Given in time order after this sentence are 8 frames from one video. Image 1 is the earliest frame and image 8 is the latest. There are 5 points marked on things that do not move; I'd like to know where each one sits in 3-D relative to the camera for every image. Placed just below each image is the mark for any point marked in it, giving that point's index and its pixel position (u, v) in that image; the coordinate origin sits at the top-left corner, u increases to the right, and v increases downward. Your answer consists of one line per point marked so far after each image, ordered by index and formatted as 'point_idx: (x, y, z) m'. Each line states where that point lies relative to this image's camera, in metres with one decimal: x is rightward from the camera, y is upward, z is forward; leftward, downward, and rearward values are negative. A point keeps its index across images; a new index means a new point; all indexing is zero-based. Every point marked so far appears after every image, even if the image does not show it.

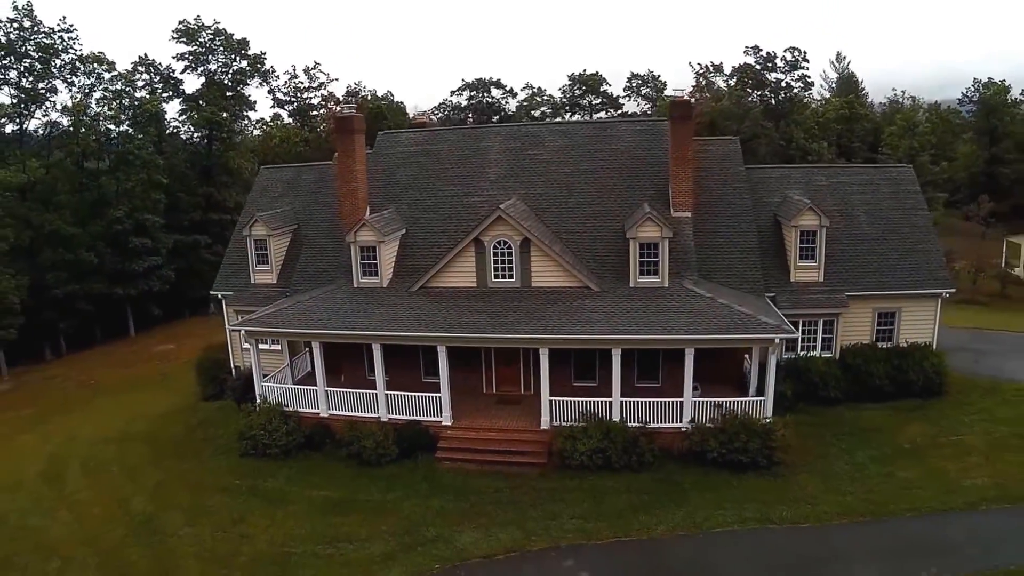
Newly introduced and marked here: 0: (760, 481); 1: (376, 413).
0: (+5.6, -4.4, +14.6) m
1: (-3.8, -3.5, +17.9) m
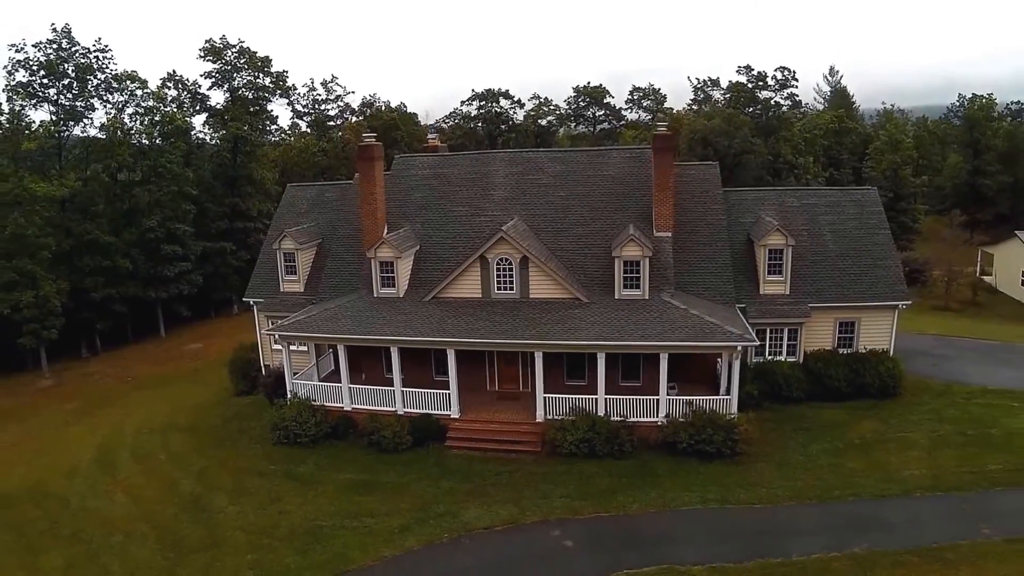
0: (+5.6, -4.8, +16.9) m
1: (-3.8, -3.8, +20.3) m
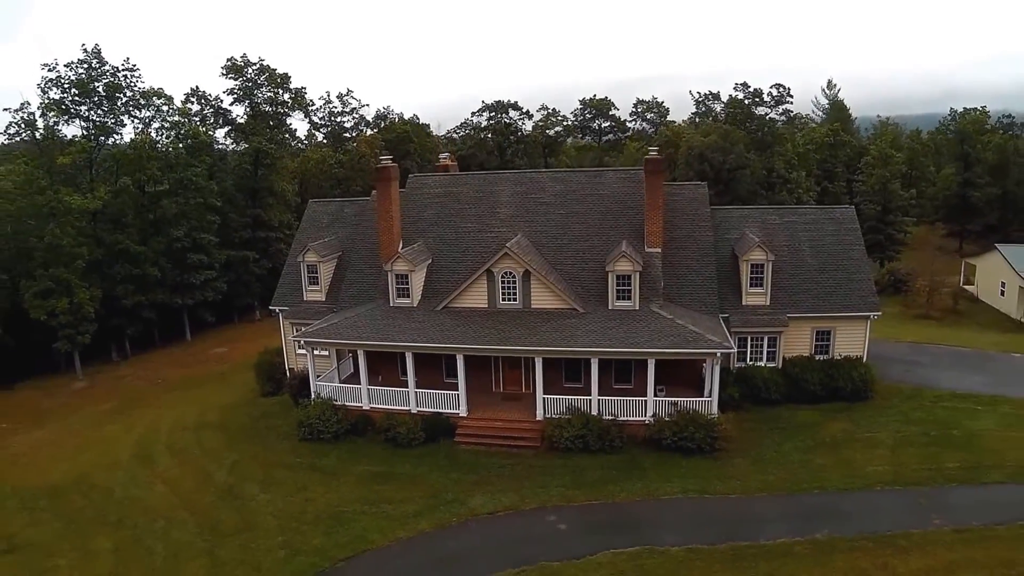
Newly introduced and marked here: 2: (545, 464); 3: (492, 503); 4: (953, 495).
0: (+5.6, -5.1, +18.8) m
1: (-3.7, -4.2, +22.4) m
2: (+1.0, -5.3, +19.3) m
3: (-0.5, -6.0, +17.7) m
4: (+11.9, -5.6, +17.1) m
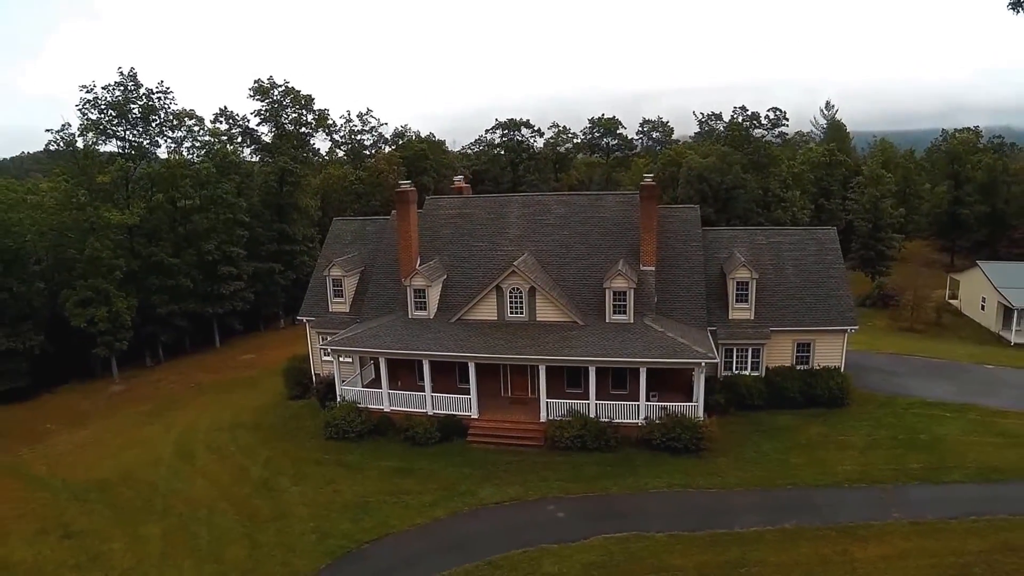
0: (+5.8, -5.7, +20.9) m
1: (-3.4, -4.7, +24.7) m
2: (+1.2, -5.9, +21.6) m
3: (-0.4, -6.5, +20.0) m
4: (+12.1, -6.1, +19.1) m
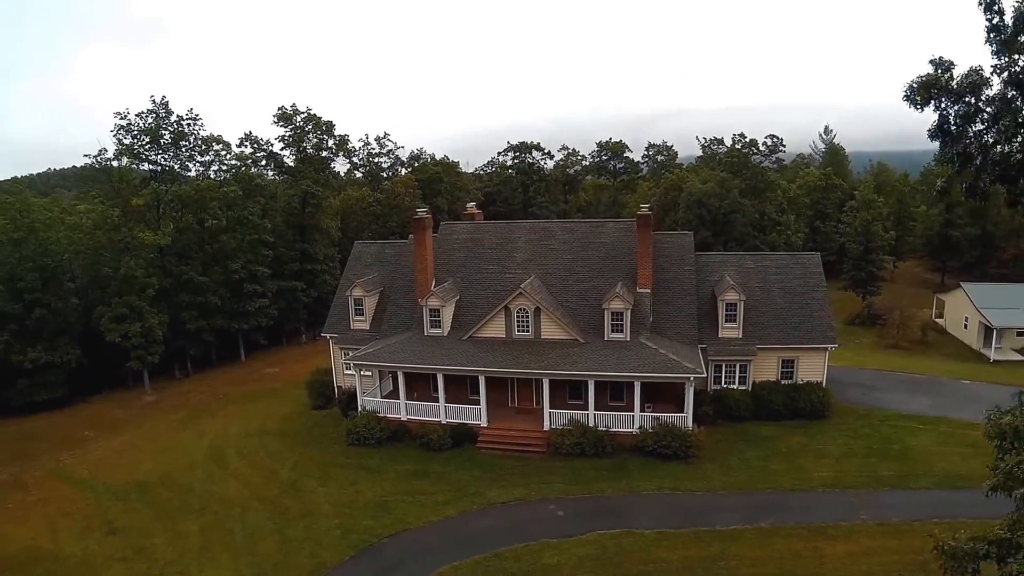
0: (+6.0, -6.4, +22.9) m
1: (-3.1, -5.5, +27.0) m
2: (+1.4, -6.6, +23.7) m
3: (-0.2, -7.2, +22.1) m
4: (+12.2, -6.8, +21.0) m
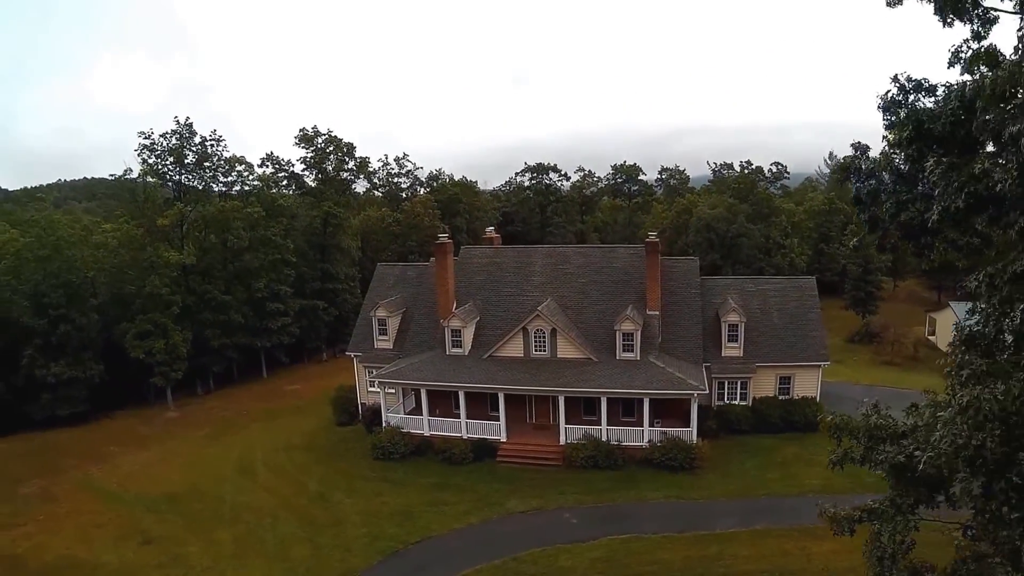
0: (+6.7, -7.3, +24.5) m
1: (-2.4, -6.5, +28.6) m
2: (+2.1, -7.5, +25.3) m
3: (+0.5, -8.1, +23.7) m
4: (+12.9, -7.7, +22.5) m
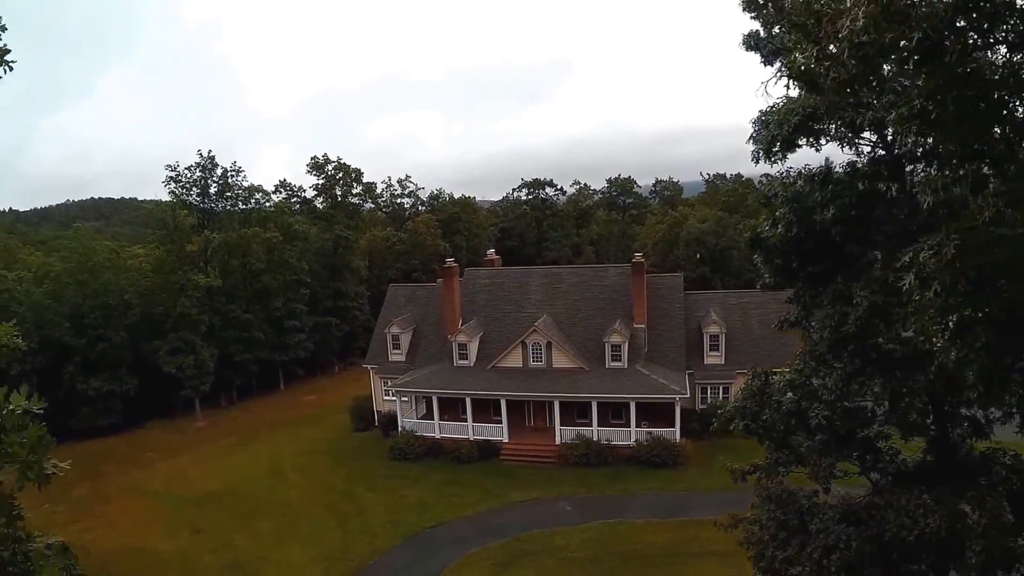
0: (+6.8, -8.1, +27.8) m
1: (-2.3, -7.4, +32.0) m
2: (+2.2, -8.3, +28.6) m
3: (+0.6, -8.9, +27.0) m
4: (+13.0, -8.3, +25.7) m
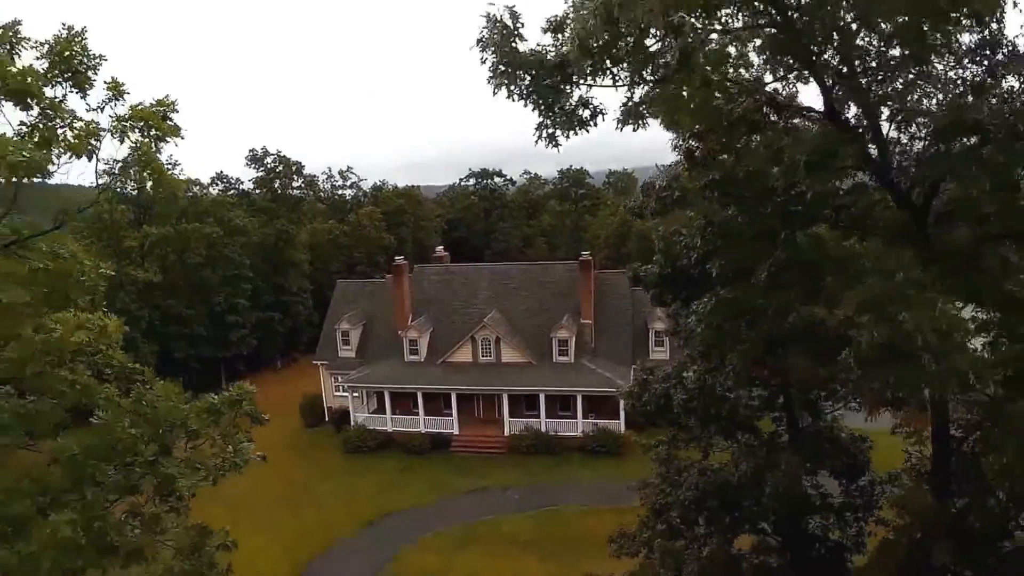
0: (+4.6, -8.0, +29.2) m
1: (-4.9, -7.3, +32.7) m
2: (-0.1, -8.2, +29.6) m
3: (-1.6, -8.7, +28.0) m
4: (+10.9, -8.3, +27.7) m
